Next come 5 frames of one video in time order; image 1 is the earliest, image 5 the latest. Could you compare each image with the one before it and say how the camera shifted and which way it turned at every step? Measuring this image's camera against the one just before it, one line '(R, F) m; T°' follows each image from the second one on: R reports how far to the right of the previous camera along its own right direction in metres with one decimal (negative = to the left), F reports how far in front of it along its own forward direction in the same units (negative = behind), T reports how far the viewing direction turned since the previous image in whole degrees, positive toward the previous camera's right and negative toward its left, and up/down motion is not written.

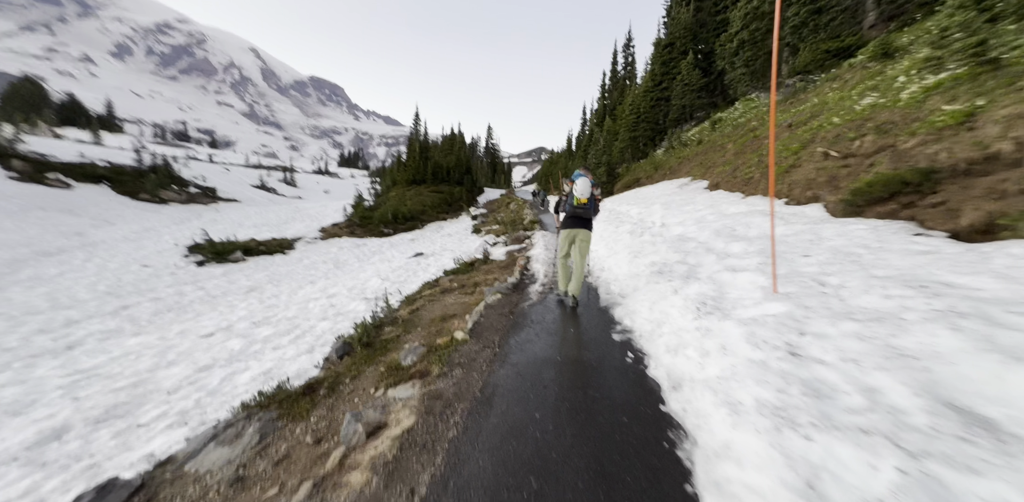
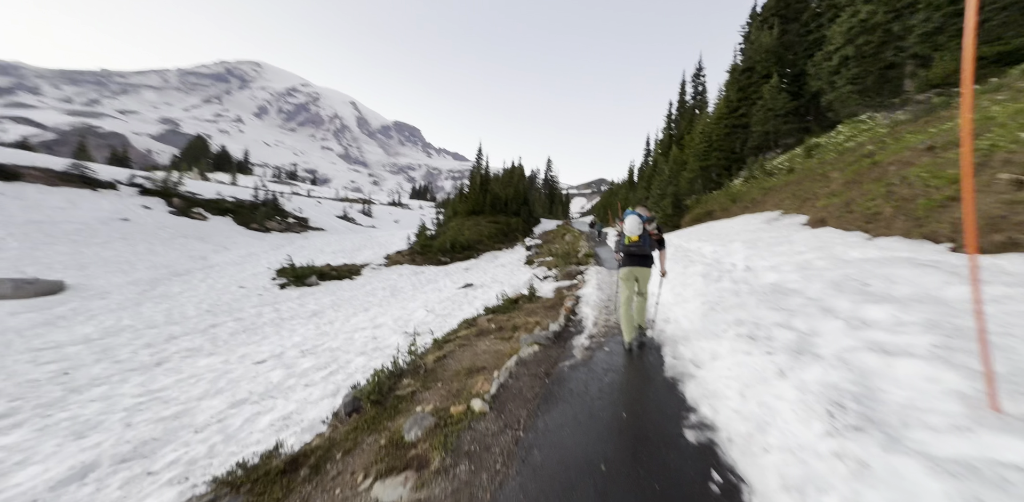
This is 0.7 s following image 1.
(+0.2, +0.7) m; -9°
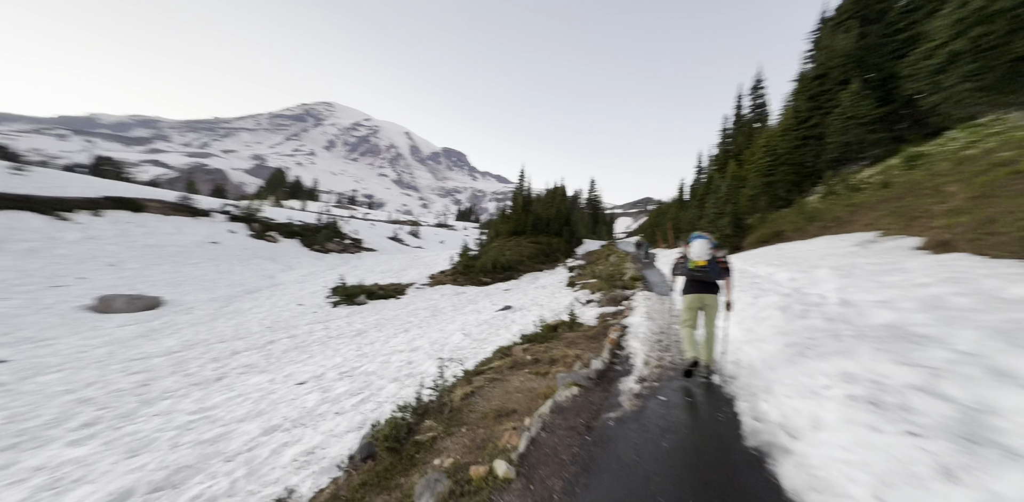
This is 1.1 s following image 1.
(0.0, +0.5) m; -7°
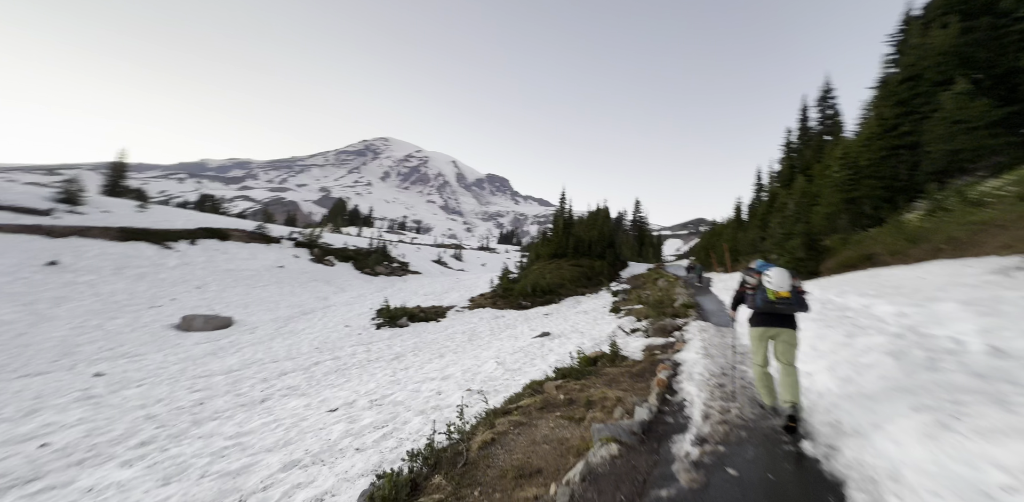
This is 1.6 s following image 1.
(+0.1, +0.6) m; -7°
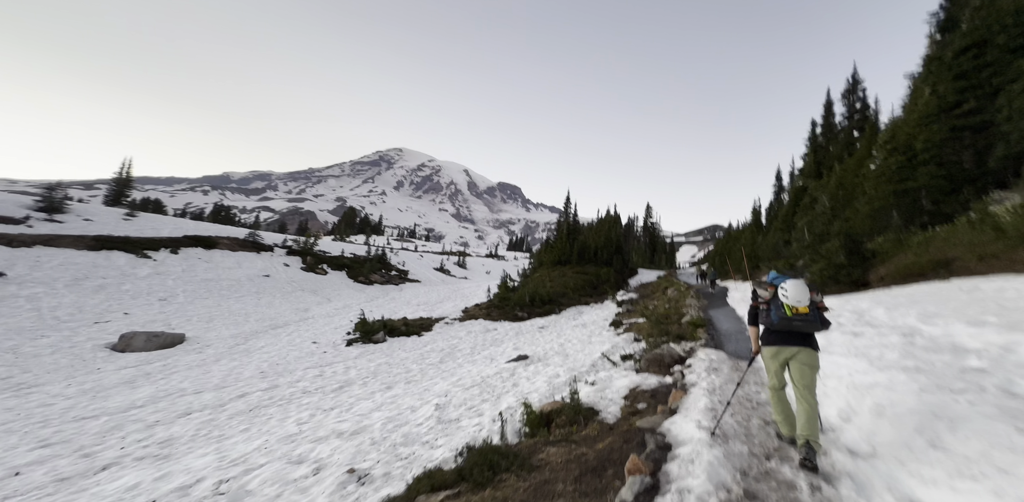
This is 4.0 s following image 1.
(+1.5, +2.8) m; -2°
